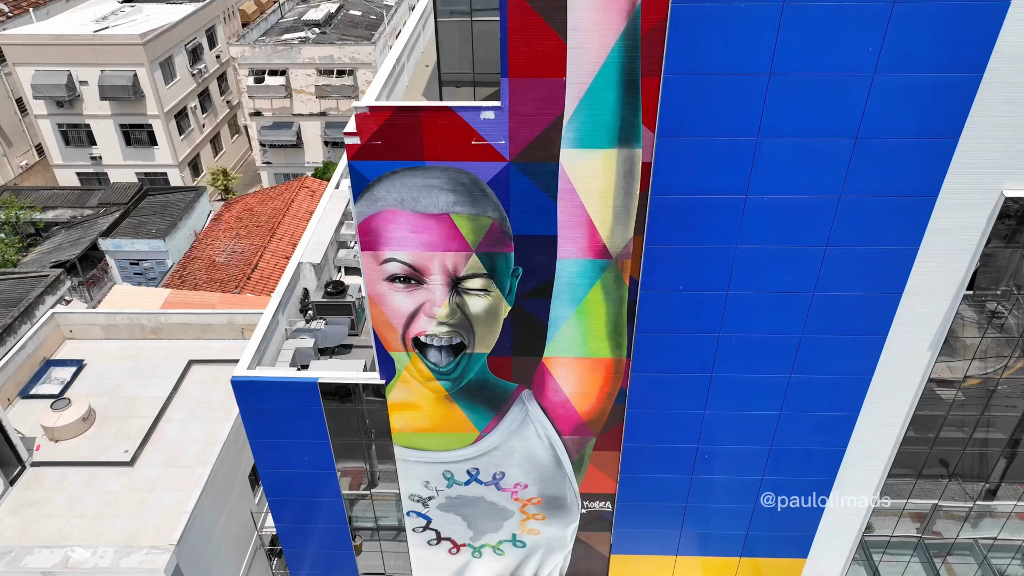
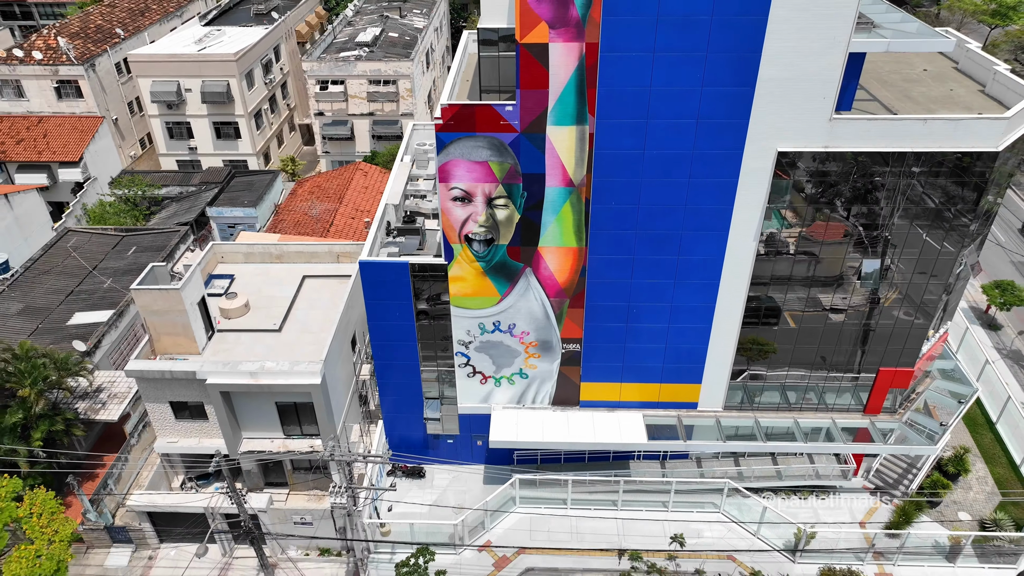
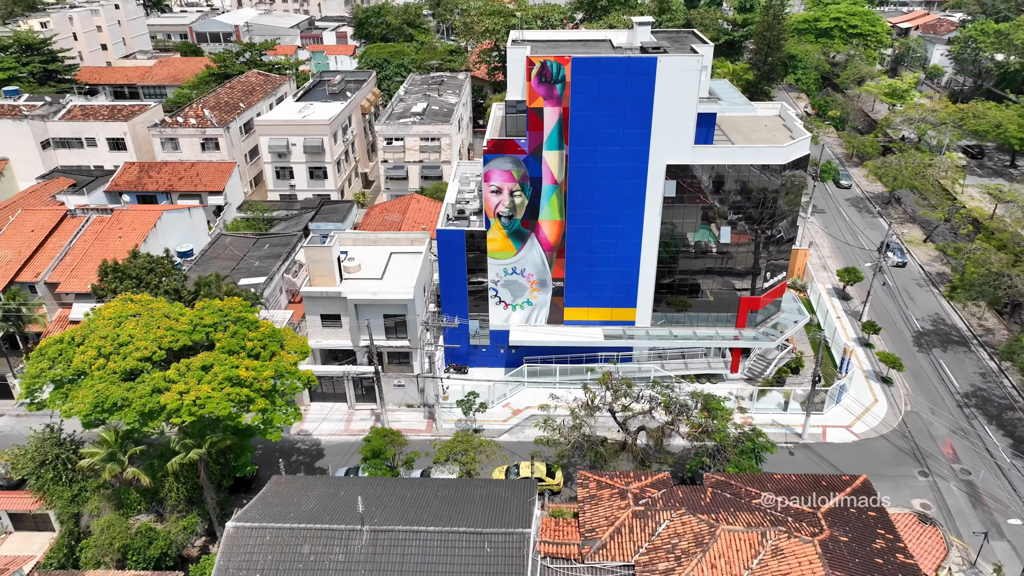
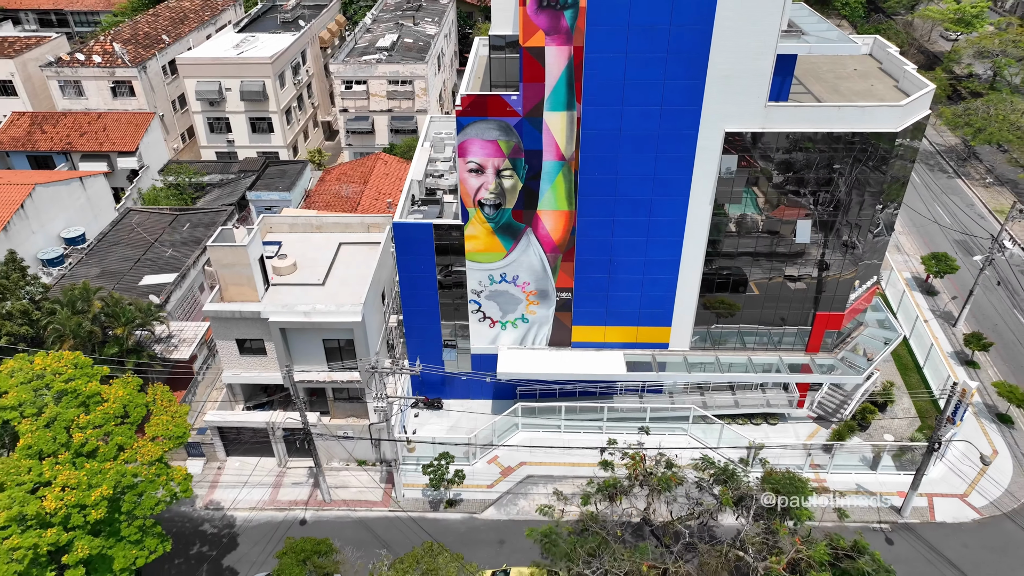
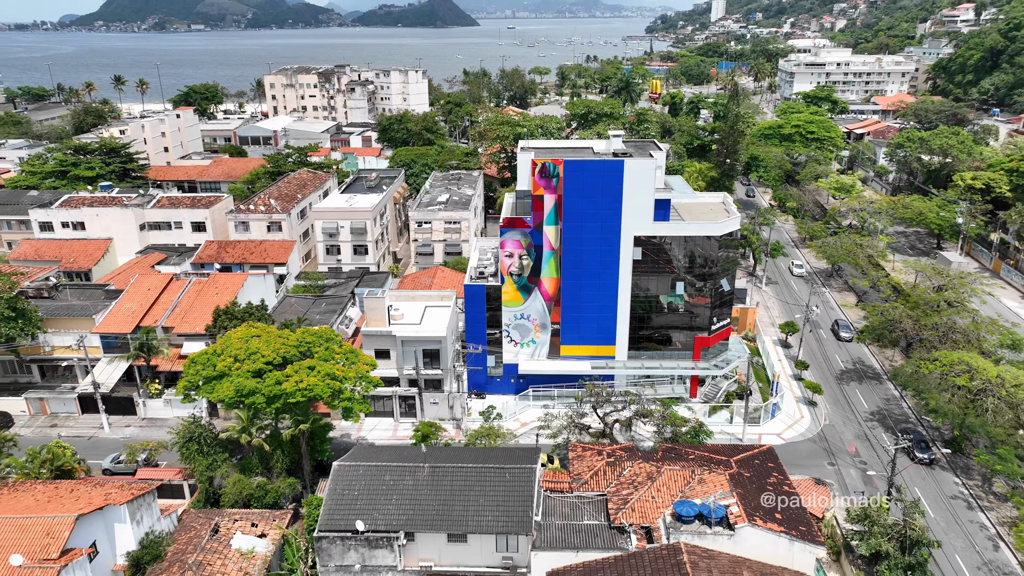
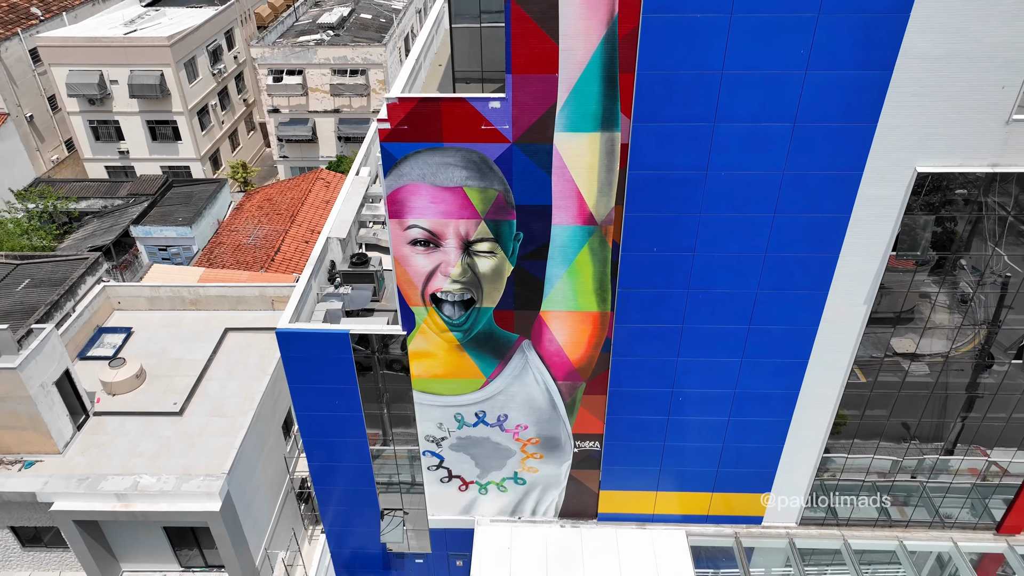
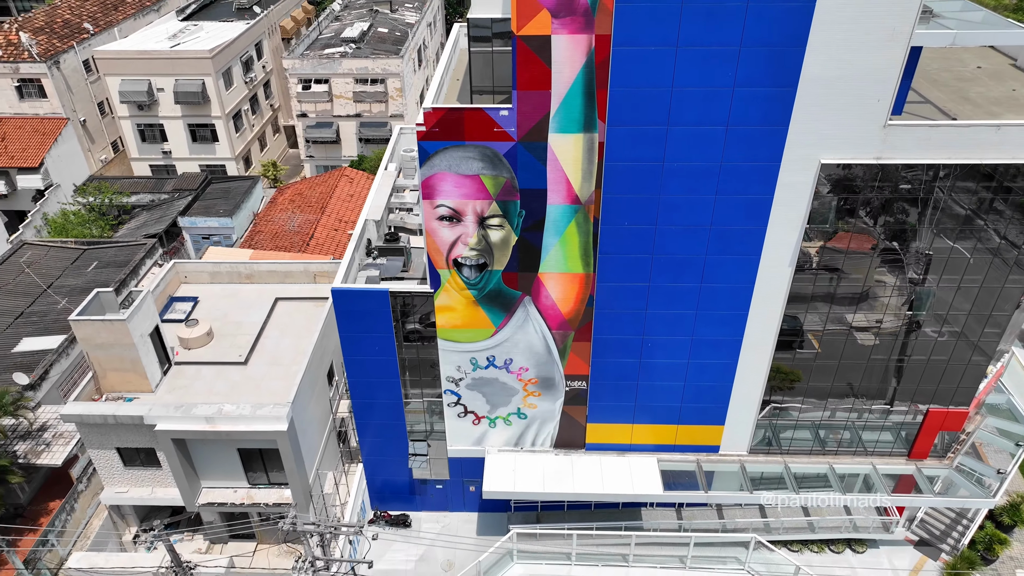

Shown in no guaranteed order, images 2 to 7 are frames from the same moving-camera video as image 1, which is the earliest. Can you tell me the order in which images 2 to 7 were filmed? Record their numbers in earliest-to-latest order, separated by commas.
6, 7, 2, 4, 3, 5
